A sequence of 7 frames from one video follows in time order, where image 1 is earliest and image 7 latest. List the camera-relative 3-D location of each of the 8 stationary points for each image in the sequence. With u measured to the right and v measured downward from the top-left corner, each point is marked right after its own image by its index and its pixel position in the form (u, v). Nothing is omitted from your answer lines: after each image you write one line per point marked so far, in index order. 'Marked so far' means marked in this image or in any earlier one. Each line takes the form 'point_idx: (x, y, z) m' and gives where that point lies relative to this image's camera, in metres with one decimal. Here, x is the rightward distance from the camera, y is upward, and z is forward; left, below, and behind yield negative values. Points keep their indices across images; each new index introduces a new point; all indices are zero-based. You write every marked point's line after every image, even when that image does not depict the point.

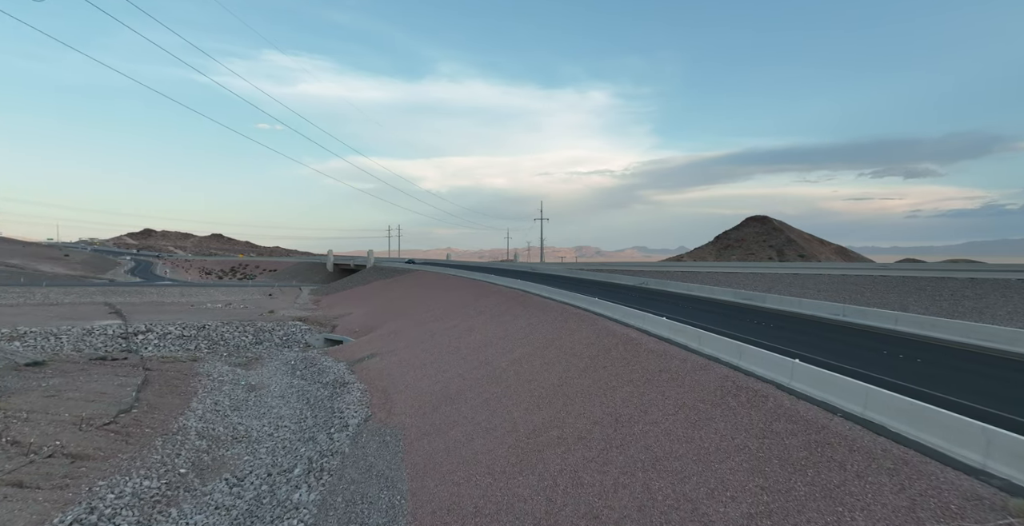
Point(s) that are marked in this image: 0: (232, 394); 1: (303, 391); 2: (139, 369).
0: (-10.1, -4.7, +17.9) m
1: (-8.1, -4.9, +19.2) m
2: (-13.3, -3.8, +17.7) m
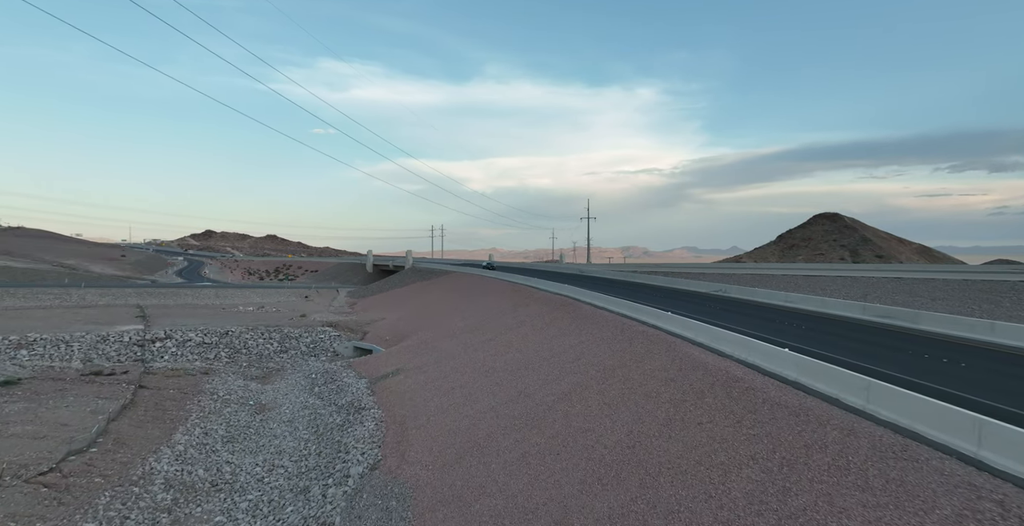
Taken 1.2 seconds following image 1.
0: (-8.7, -4.8, +15.4) m
1: (-6.5, -5.0, +16.5) m
2: (-11.9, -3.9, +15.5) m
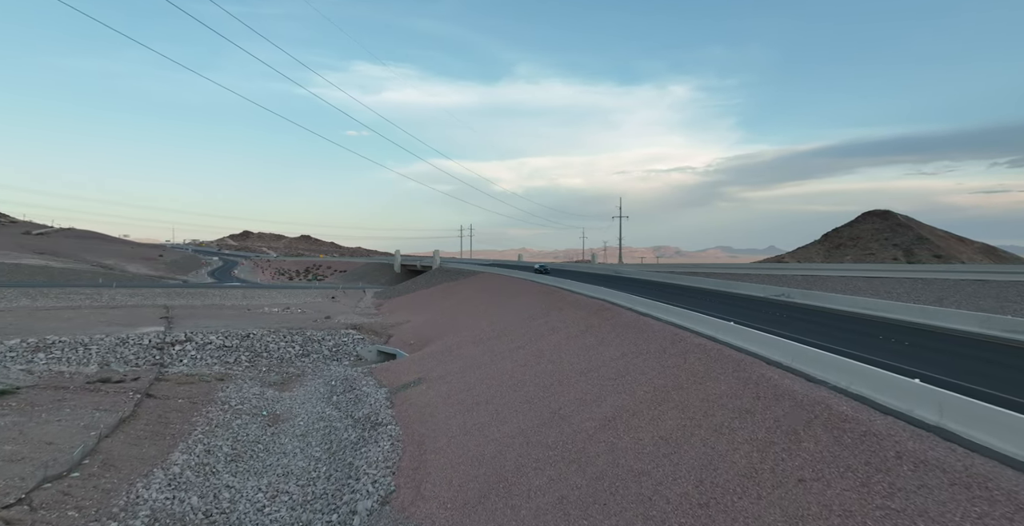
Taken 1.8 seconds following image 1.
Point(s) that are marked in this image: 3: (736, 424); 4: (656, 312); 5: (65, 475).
0: (-7.8, -4.8, +14.2) m
1: (-5.6, -5.1, +15.2) m
2: (-11.0, -3.9, +14.5) m
3: (+3.1, -2.3, +7.0) m
4: (+4.4, -1.5, +15.1) m
5: (-8.3, -3.9, +9.3) m
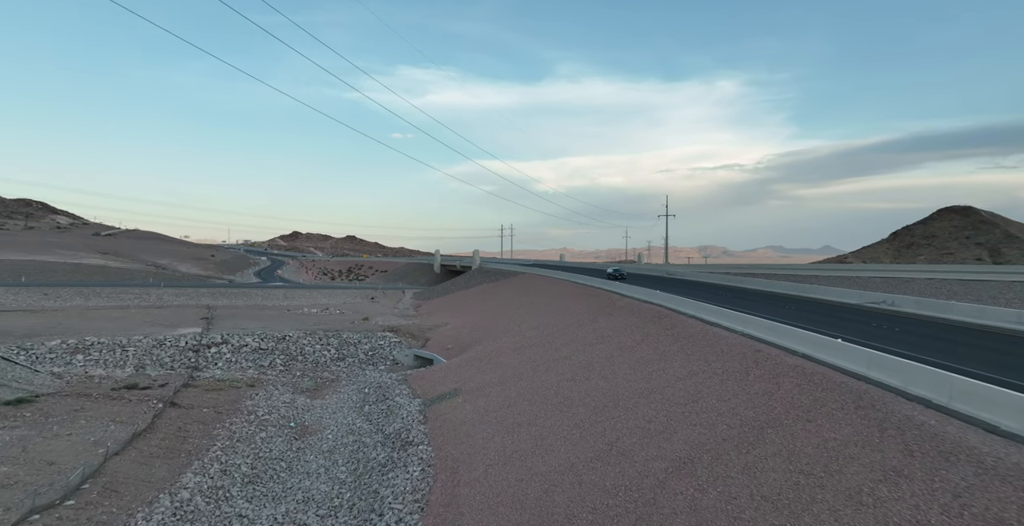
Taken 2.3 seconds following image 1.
0: (-6.6, -4.9, +13.2) m
1: (-4.3, -5.1, +14.0) m
2: (-9.8, -3.9, +13.7) m
3: (+3.7, -2.3, +5.1) m
4: (+5.6, -1.5, +13.1) m
5: (-7.5, -4.0, +8.3) m
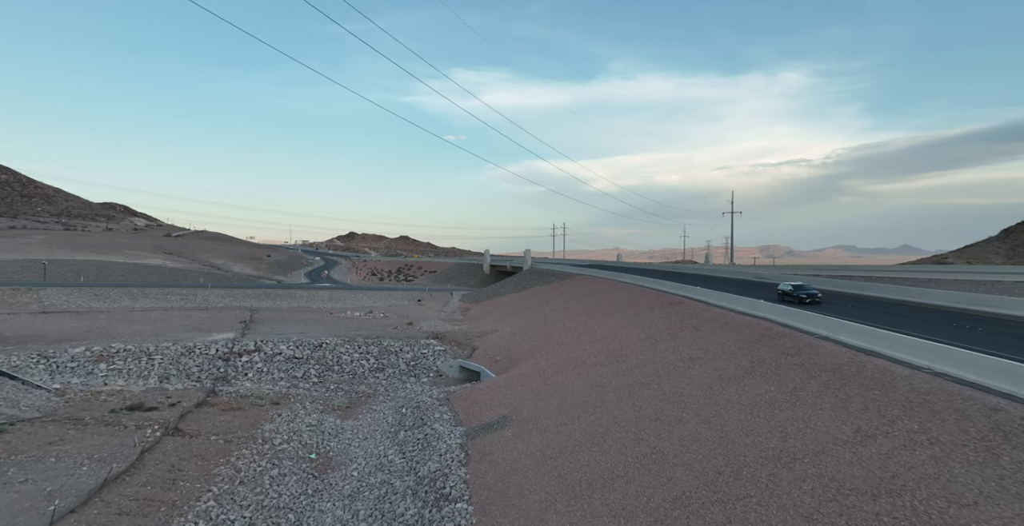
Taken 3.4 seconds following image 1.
0: (-5.2, -4.9, +10.8) m
1: (-2.9, -5.2, +11.3) m
2: (-8.3, -4.0, +11.7) m
3: (+4.2, -2.4, +1.7) m
4: (+6.9, -1.6, +9.5) m
5: (-6.7, -4.0, +6.0) m
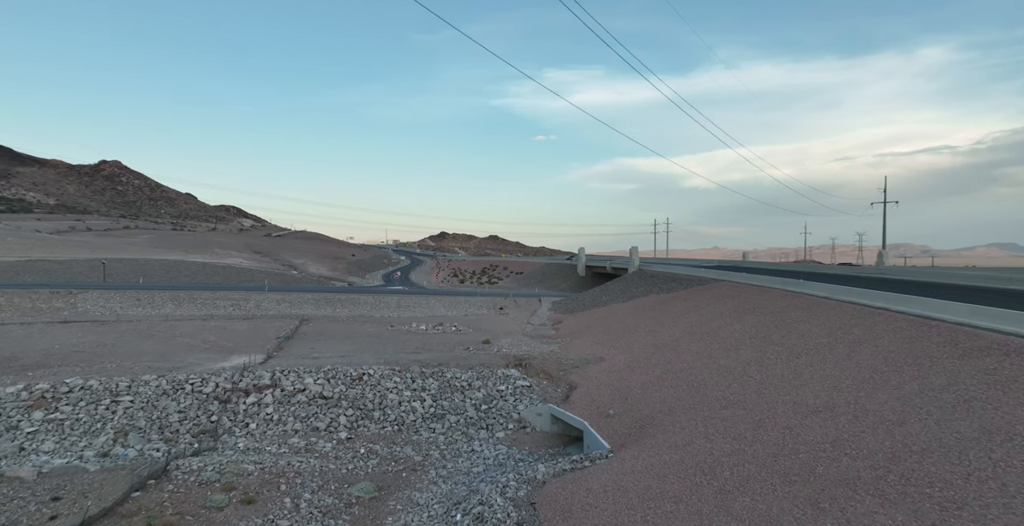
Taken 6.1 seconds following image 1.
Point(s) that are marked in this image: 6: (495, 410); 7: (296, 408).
0: (-3.7, -5.0, +3.7) m
1: (-1.3, -5.3, +3.8) m
2: (-6.6, -4.1, +5.1) m
3: (+4.0, -2.5, -6.9) m
4: (+8.0, -1.7, +0.3) m
5: (-5.9, -4.1, -0.7) m
6: (-0.5, -4.9, +16.9) m
7: (-6.5, -4.3, +15.2) m
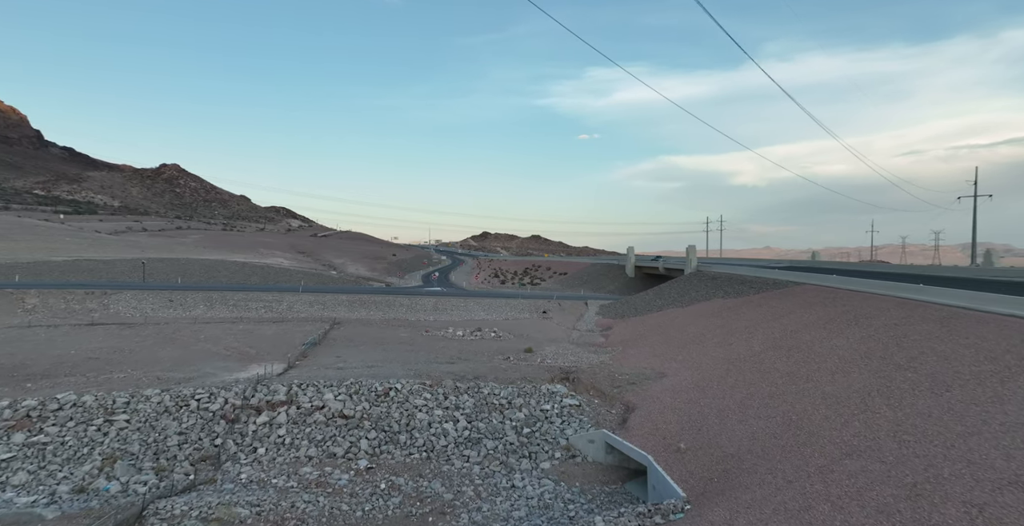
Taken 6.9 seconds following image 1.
0: (-3.4, -5.0, +1.5) m
1: (-1.0, -5.3, +1.5) m
2: (-6.2, -4.1, +3.2) m
3: (+3.4, -2.5, -9.7) m
4: (+8.0, -1.8, -2.9) m
5: (-6.0, -4.1, -2.7) m
6: (+0.9, -4.9, +14.5) m
7: (-5.3, -4.3, +13.2) m
